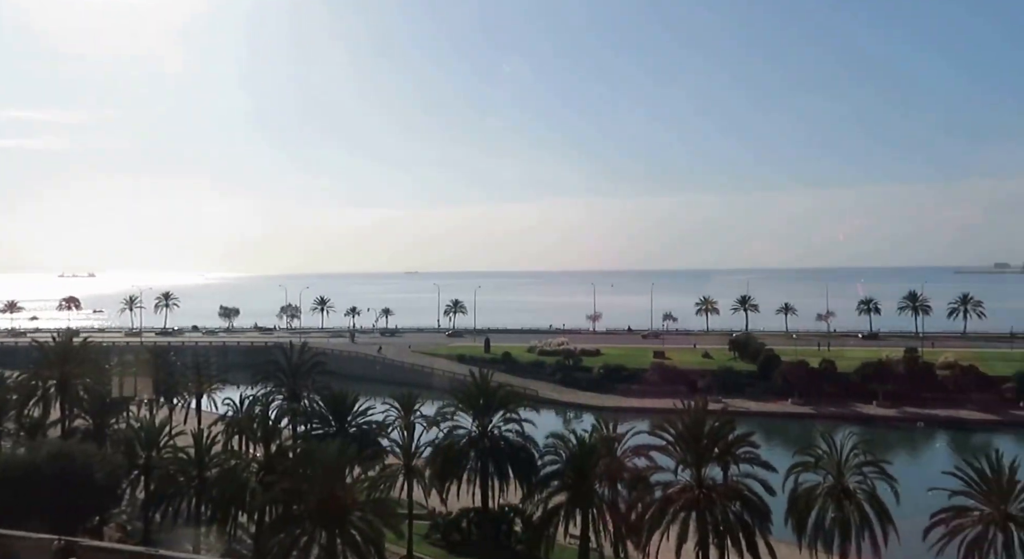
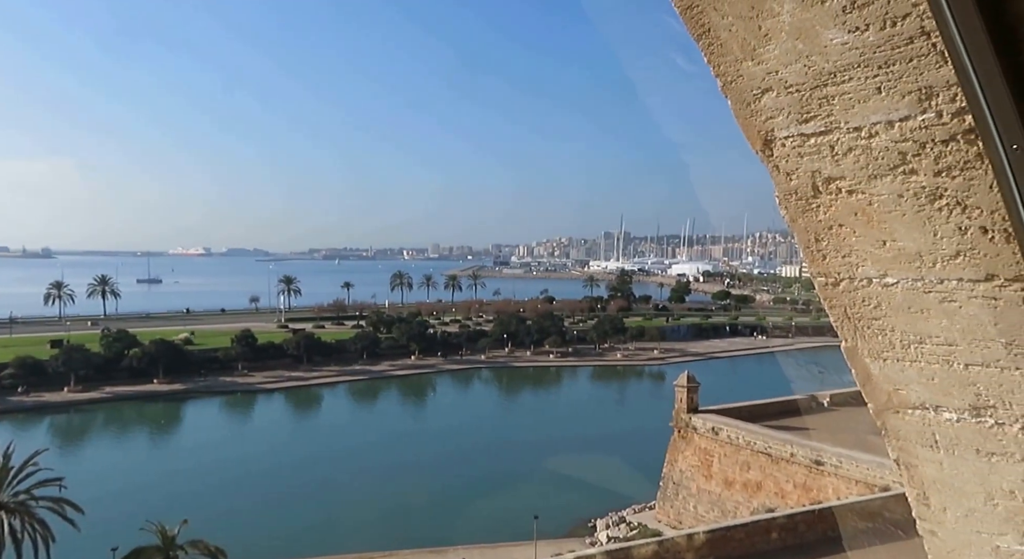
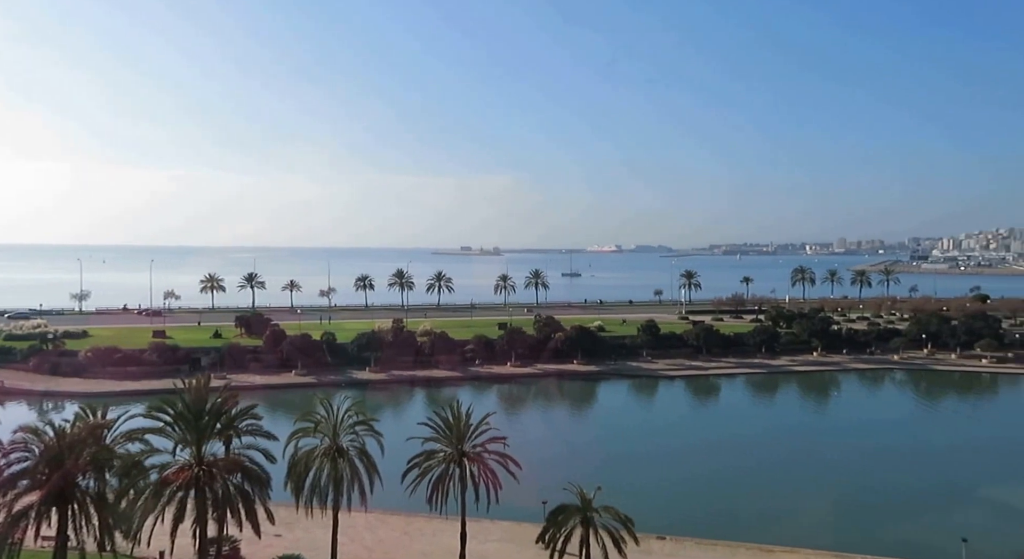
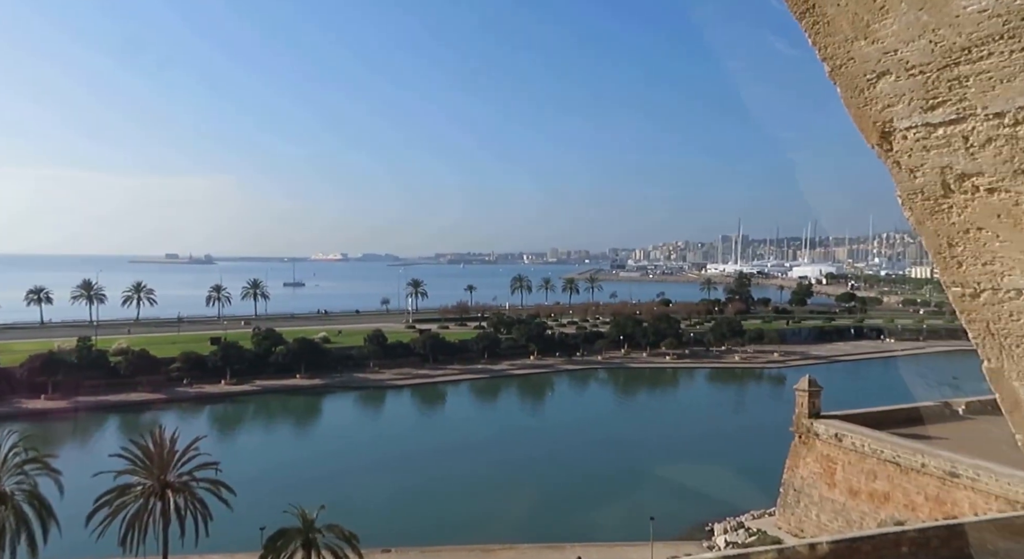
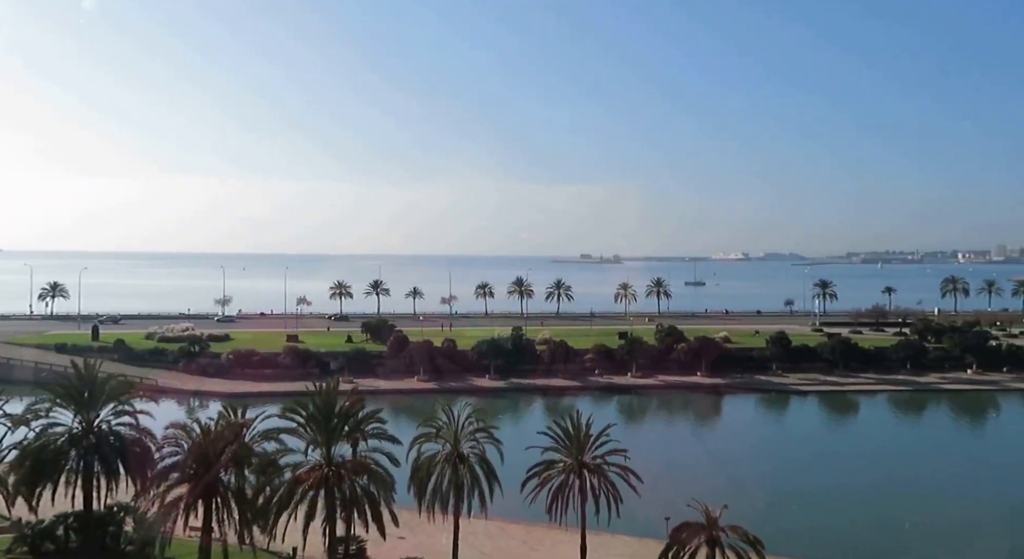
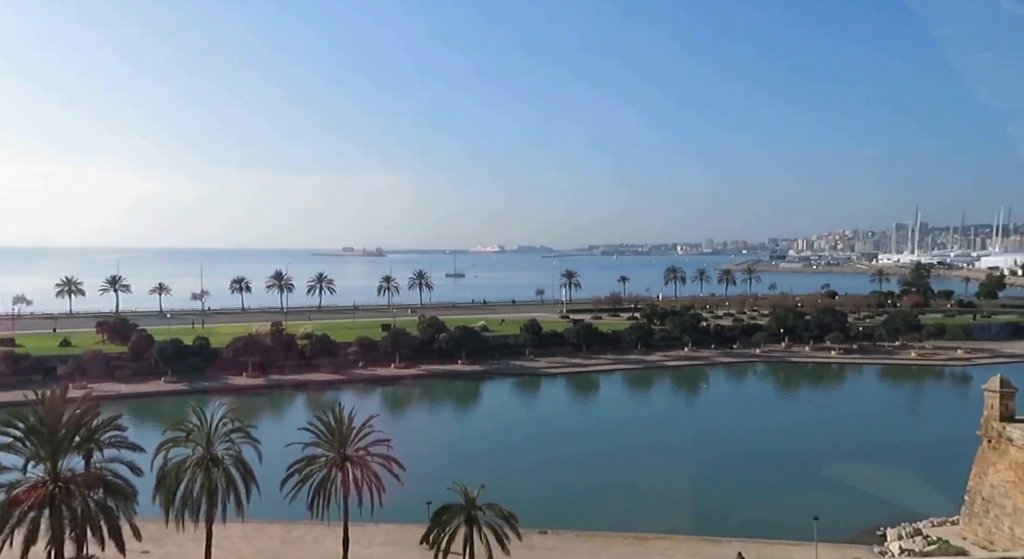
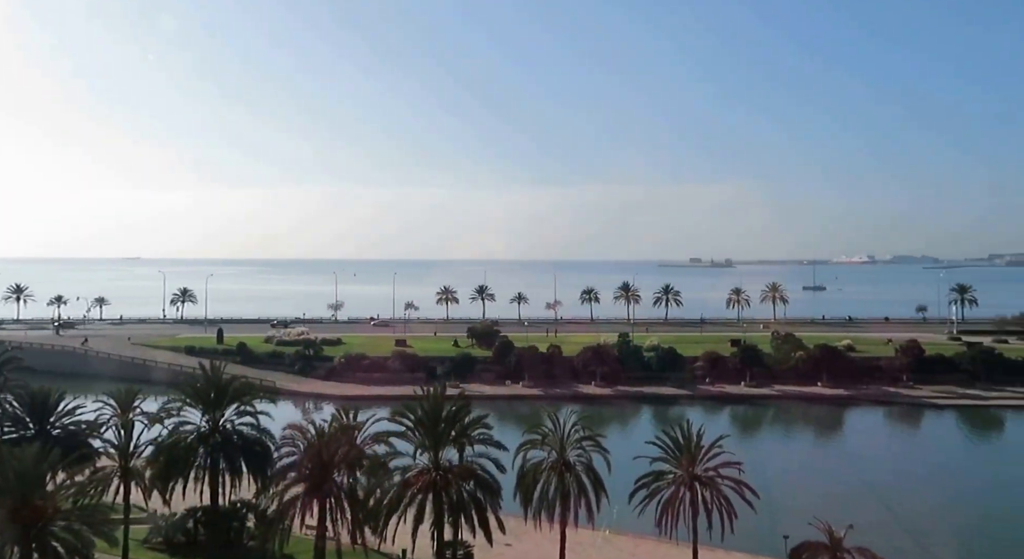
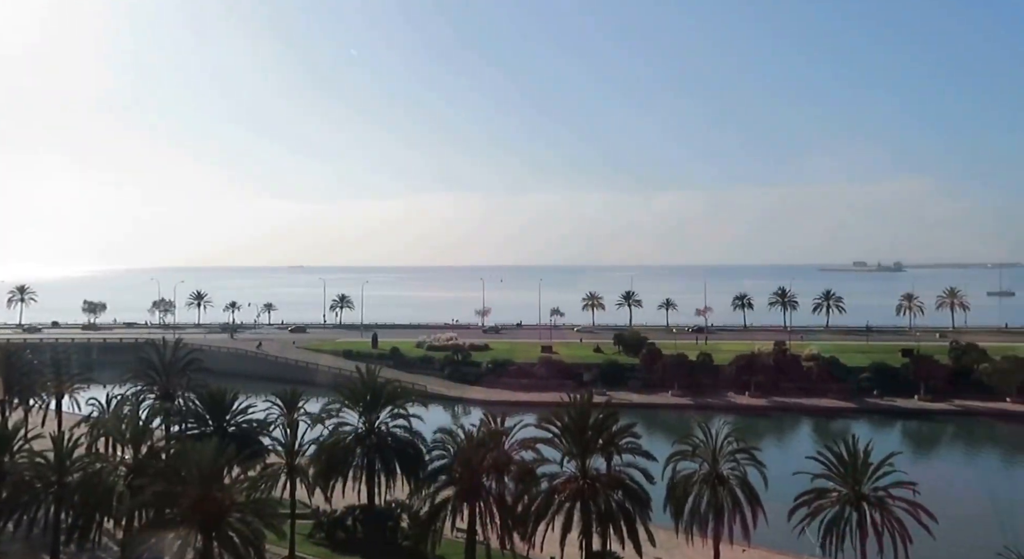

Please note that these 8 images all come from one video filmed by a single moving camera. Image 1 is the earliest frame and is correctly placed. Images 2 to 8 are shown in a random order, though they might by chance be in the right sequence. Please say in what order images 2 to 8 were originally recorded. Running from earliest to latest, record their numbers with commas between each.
8, 7, 5, 3, 6, 4, 2
